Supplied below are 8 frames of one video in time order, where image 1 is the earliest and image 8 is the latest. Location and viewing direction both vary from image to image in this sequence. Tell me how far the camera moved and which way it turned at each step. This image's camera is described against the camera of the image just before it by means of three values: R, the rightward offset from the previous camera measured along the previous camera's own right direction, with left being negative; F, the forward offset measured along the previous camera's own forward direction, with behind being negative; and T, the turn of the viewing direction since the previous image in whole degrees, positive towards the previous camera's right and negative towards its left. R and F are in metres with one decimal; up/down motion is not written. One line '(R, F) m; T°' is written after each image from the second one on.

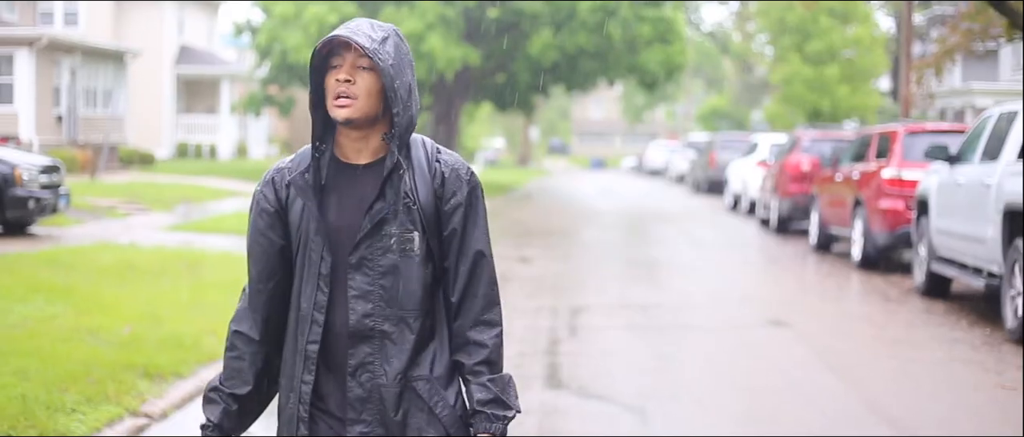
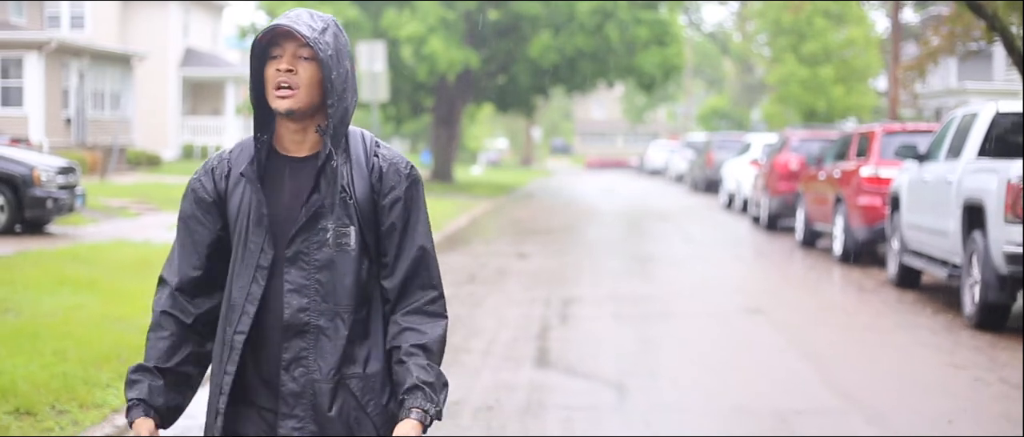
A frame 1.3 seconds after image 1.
(+0.1, -0.7) m; 0°
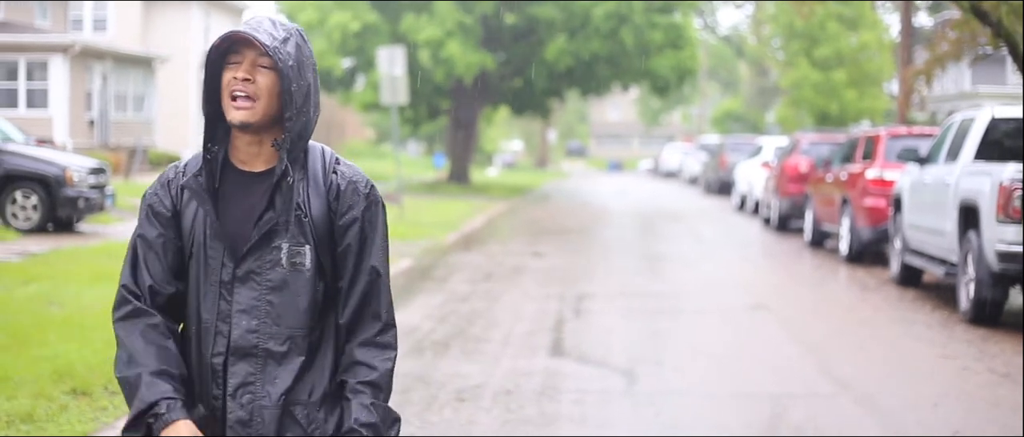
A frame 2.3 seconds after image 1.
(0.0, -0.5) m; -1°
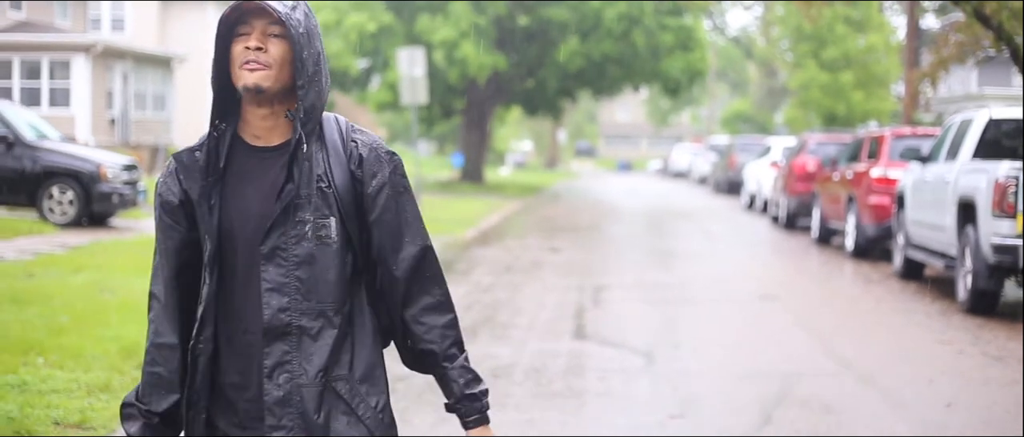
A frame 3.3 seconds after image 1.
(-0.1, -0.7) m; 0°
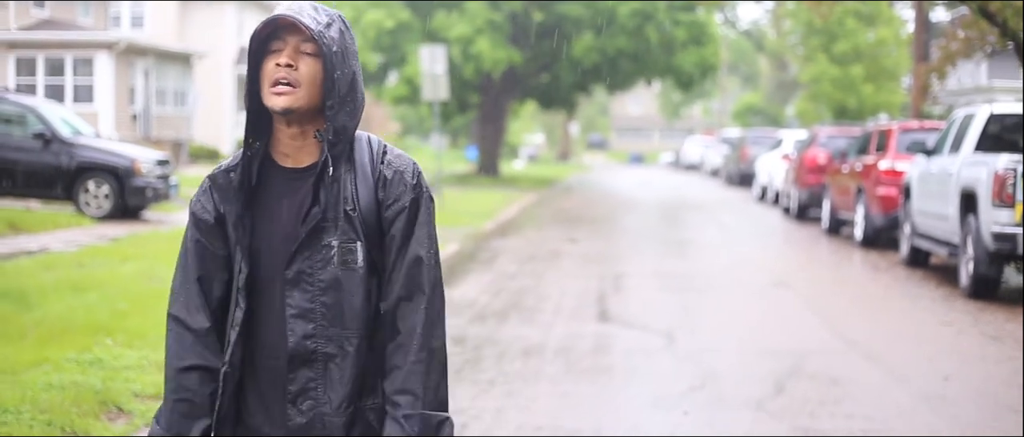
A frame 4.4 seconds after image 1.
(-0.1, -0.6) m; 0°
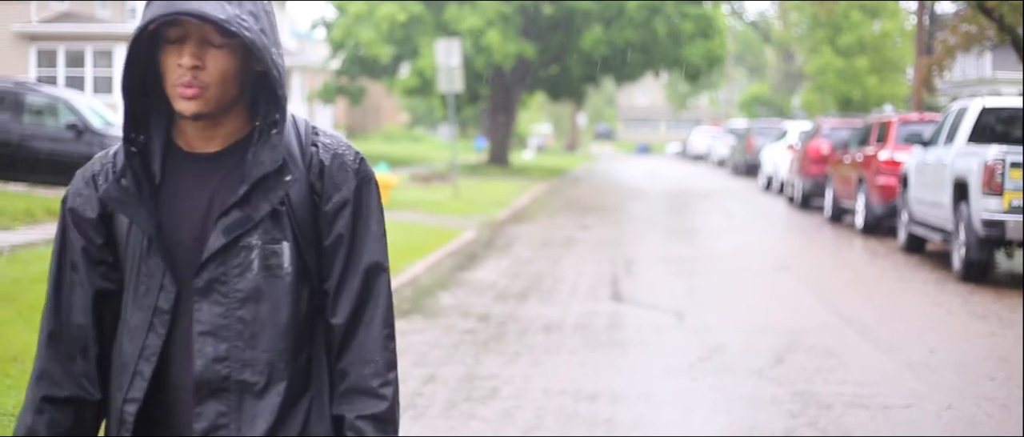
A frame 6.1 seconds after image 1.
(-0.1, -0.7) m; 0°
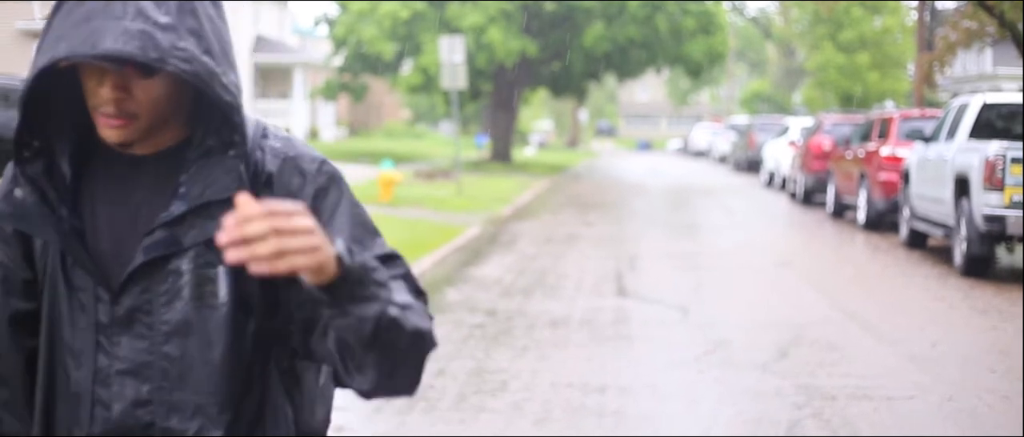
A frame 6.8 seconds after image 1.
(0.0, -0.1) m; 0°
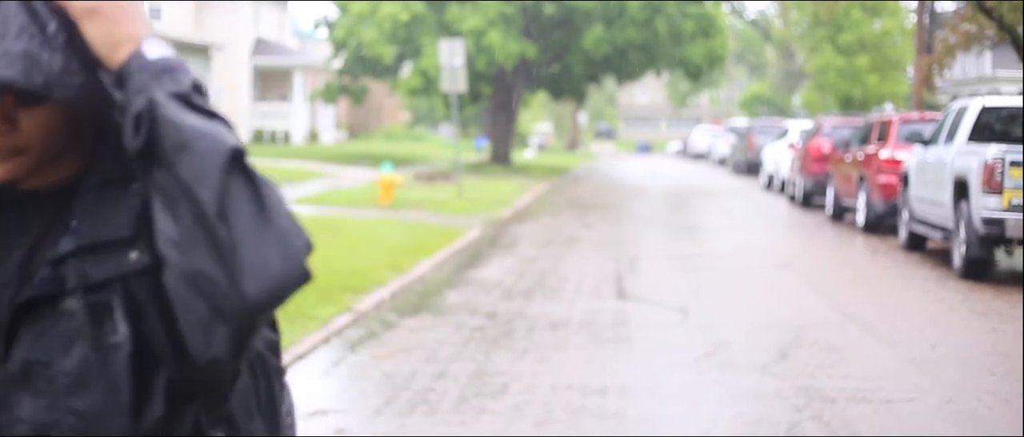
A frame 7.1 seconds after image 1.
(0.0, 0.0) m; 0°
